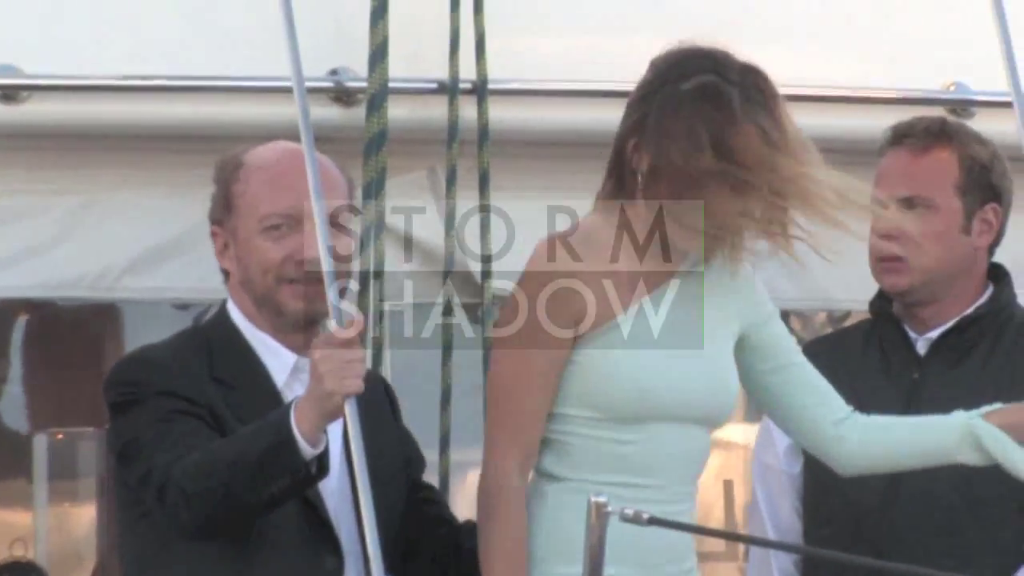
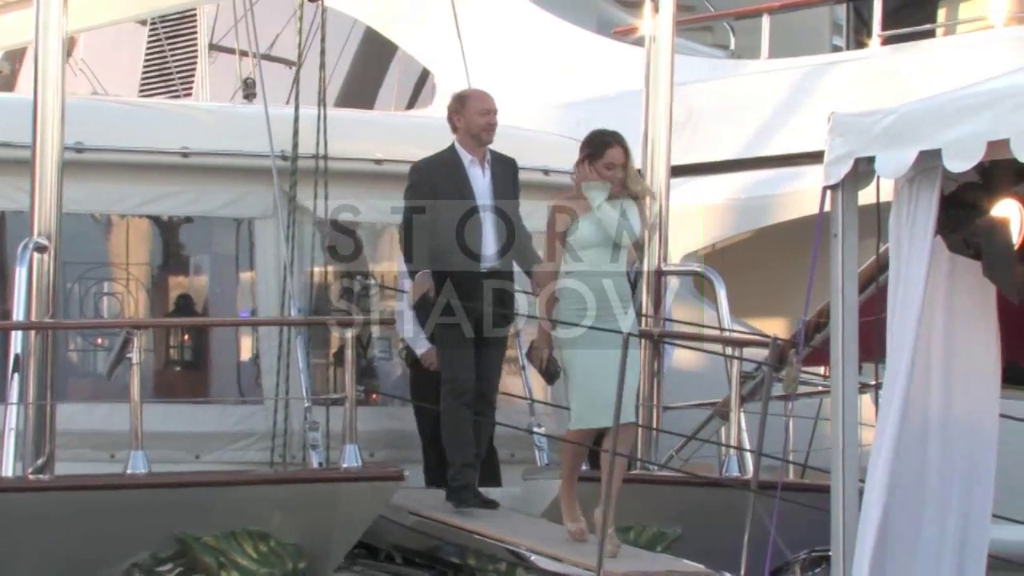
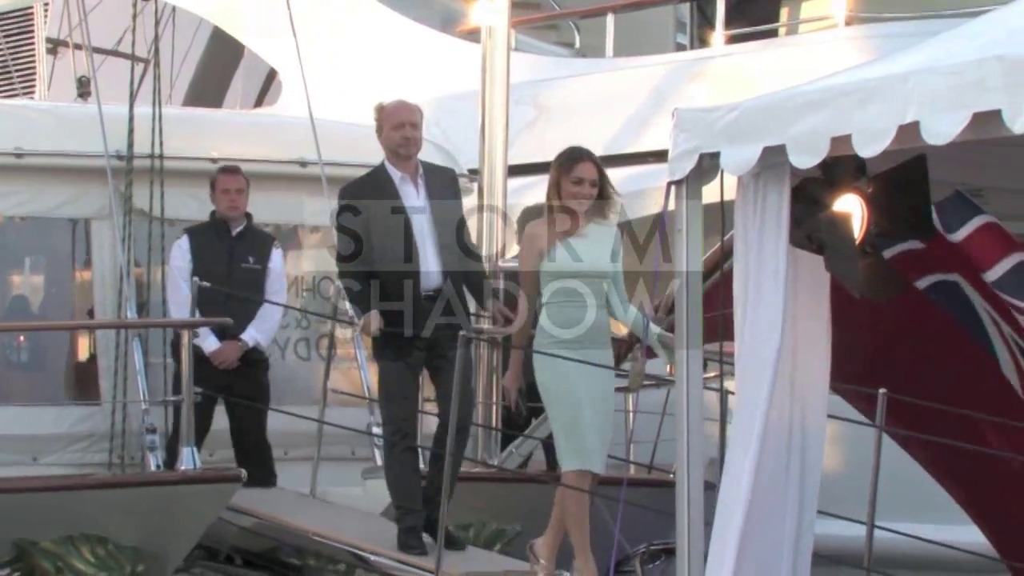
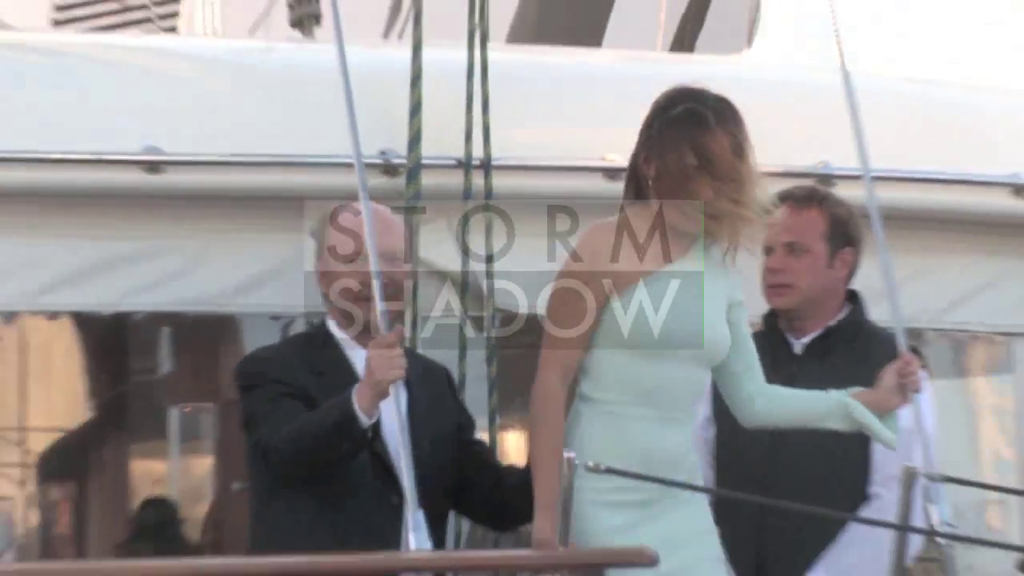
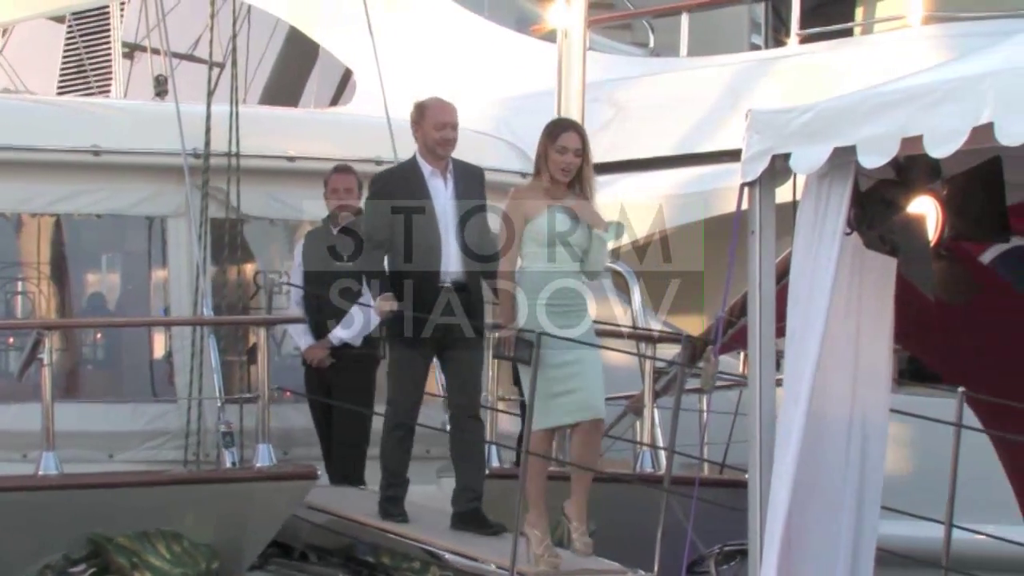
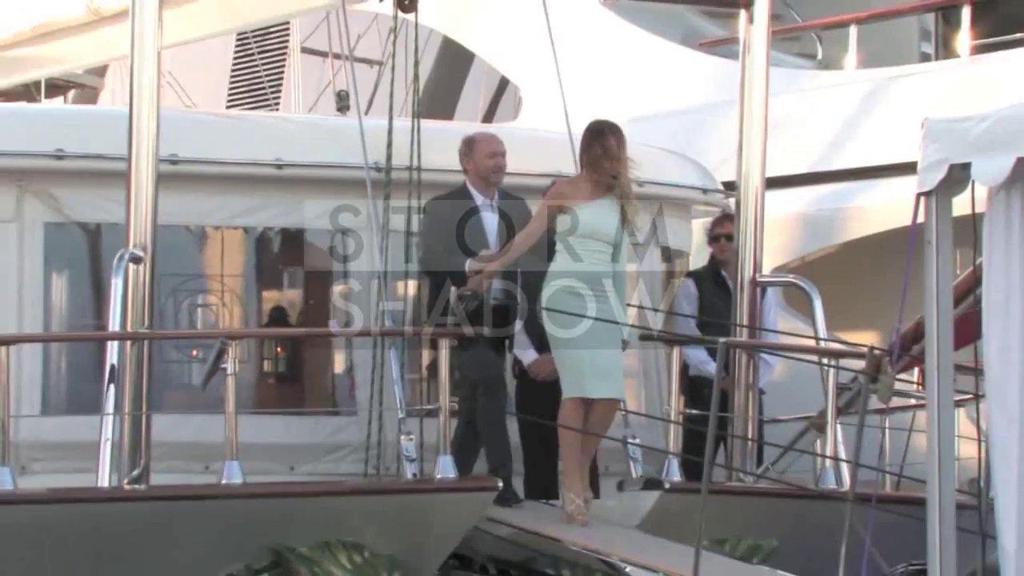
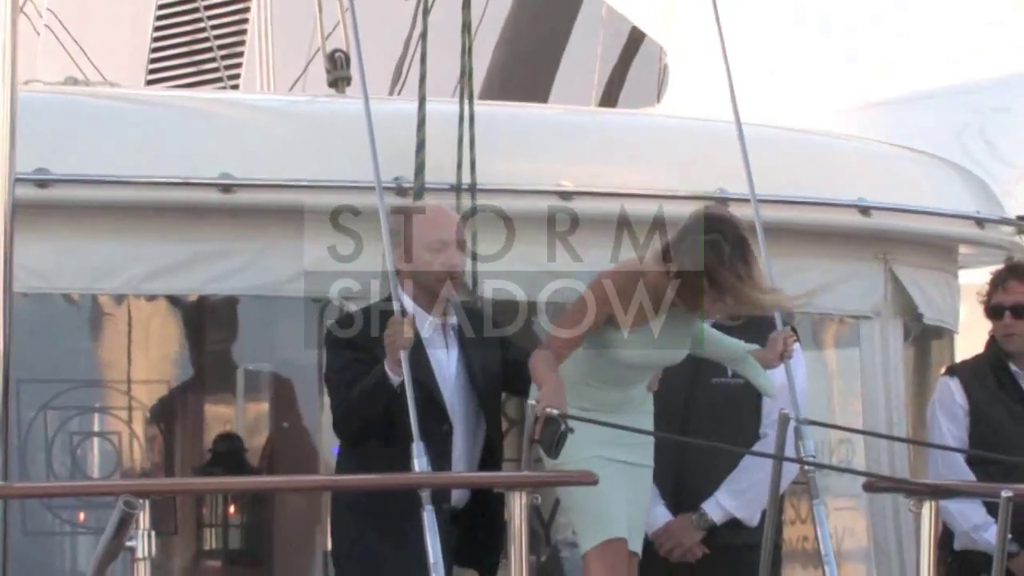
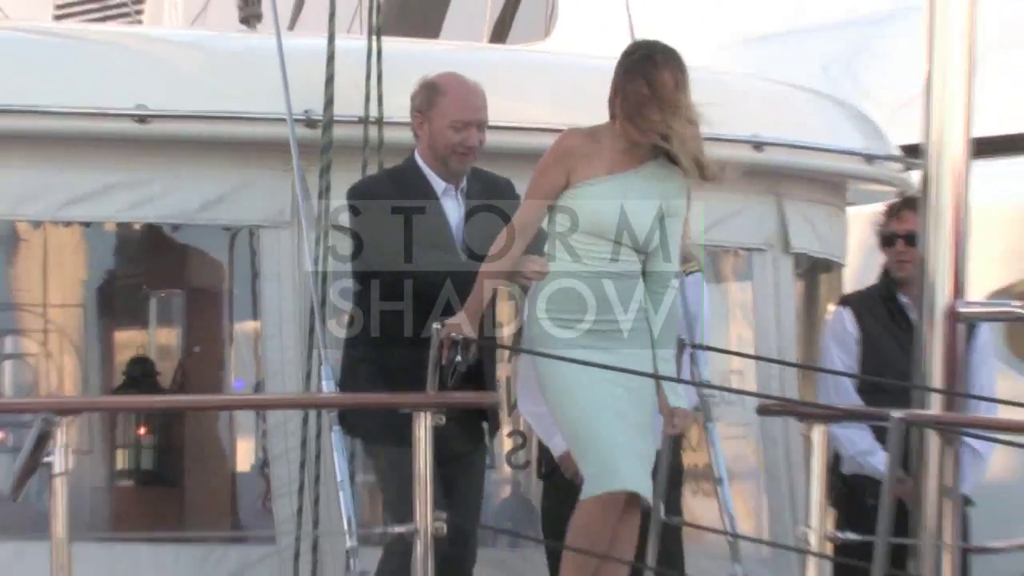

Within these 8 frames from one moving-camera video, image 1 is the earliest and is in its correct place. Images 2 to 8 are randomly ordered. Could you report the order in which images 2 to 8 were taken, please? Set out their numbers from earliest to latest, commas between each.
4, 7, 8, 6, 2, 5, 3
